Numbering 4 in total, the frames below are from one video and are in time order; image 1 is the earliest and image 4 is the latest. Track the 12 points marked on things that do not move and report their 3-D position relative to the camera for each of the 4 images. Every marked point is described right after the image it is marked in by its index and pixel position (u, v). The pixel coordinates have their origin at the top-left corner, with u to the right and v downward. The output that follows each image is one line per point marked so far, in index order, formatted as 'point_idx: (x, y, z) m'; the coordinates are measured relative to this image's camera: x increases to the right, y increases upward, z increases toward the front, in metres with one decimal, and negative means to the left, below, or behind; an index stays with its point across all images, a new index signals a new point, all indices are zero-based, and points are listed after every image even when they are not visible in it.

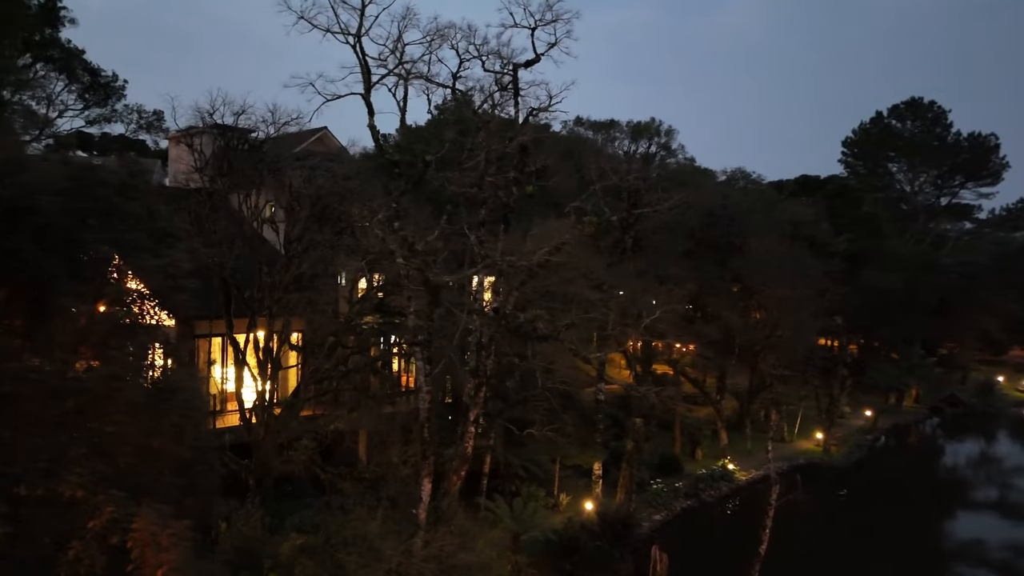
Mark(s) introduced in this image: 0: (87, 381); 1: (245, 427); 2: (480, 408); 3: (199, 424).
0: (-3.2, -0.7, +5.9) m
1: (-4.9, -2.5, +14.1) m
2: (-0.6, -1.9, +12.4) m
3: (-2.8, -1.2, +7.1) m
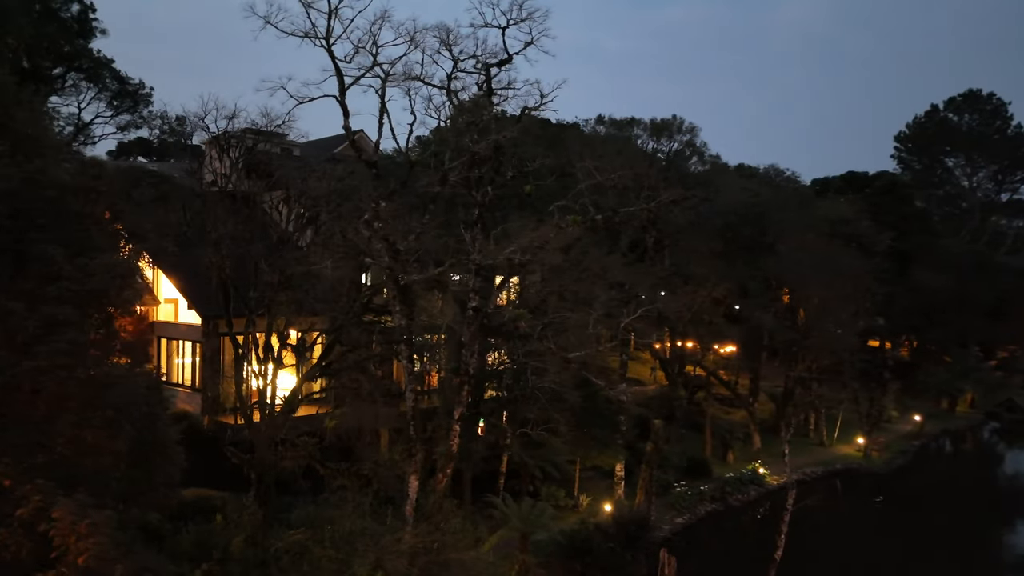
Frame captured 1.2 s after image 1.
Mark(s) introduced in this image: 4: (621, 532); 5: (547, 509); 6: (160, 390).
0: (-3.9, -0.7, +6.2) m
1: (-4.9, -2.5, +14.5) m
2: (-0.8, -1.9, +12.4) m
3: (-3.4, -1.2, +7.4) m
4: (+2.7, -6.0, +19.3) m
5: (+0.8, -5.2, +18.4) m
6: (-3.5, -1.1, +7.9) m
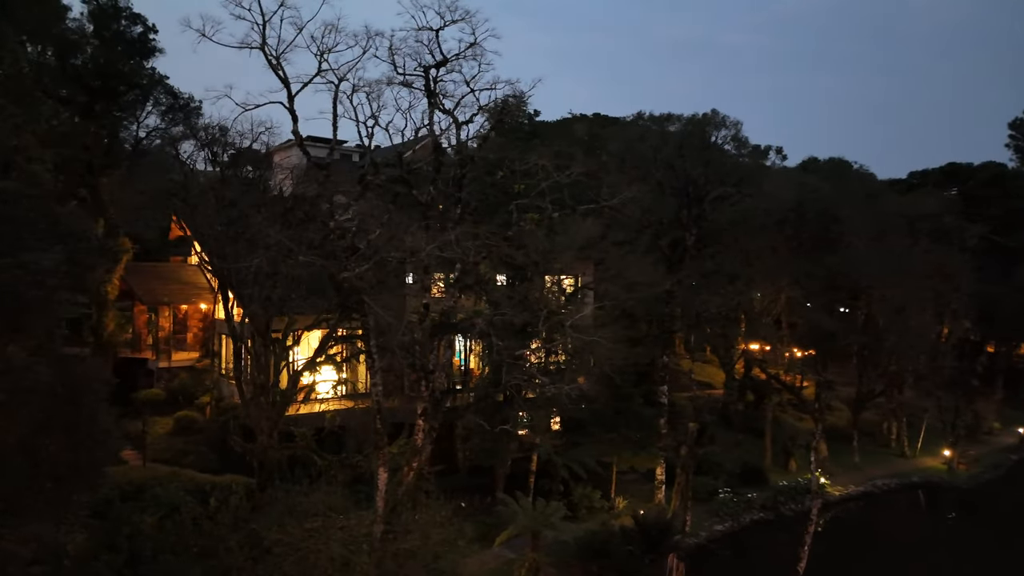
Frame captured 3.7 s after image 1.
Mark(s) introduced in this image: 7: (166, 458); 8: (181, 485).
0: (-5.4, -0.6, +7.0) m
1: (-5.1, -2.4, +15.4) m
2: (-1.4, -1.9, +12.7) m
3: (-4.7, -1.2, +8.1) m
4: (+3.1, -6.0, +18.9) m
5: (+1.2, -5.2, +18.3) m
6: (-4.7, -1.0, +8.6) m
7: (-8.6, -4.3, +19.5) m
8: (-7.2, -4.3, +17.0) m
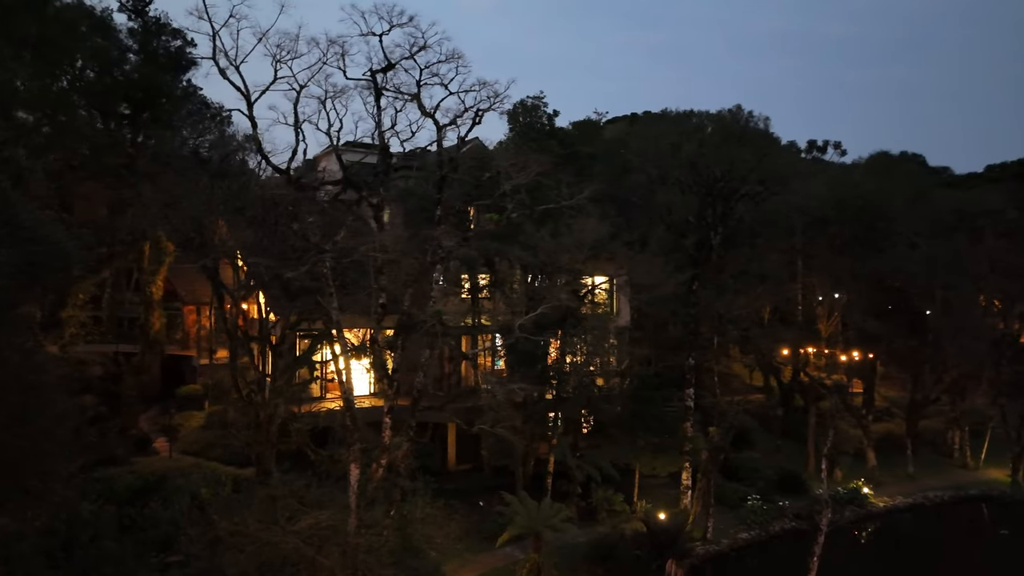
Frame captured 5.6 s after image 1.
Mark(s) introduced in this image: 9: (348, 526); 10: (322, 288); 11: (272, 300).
0: (-6.5, -0.6, +7.7) m
1: (-5.3, -2.5, +16.0) m
2: (-1.9, -1.9, +12.9) m
3: (-5.8, -1.2, +8.7) m
4: (+3.3, -6.0, +18.6) m
5: (+1.3, -5.2, +18.2) m
6: (-5.7, -1.0, +9.3) m
7: (-8.3, -4.3, +20.5) m
8: (-7.2, -4.3, +17.8) m
9: (-2.6, -3.8, +12.4) m
10: (-3.4, 0.0, +14.2) m
11: (-5.1, -0.3, +16.8) m
